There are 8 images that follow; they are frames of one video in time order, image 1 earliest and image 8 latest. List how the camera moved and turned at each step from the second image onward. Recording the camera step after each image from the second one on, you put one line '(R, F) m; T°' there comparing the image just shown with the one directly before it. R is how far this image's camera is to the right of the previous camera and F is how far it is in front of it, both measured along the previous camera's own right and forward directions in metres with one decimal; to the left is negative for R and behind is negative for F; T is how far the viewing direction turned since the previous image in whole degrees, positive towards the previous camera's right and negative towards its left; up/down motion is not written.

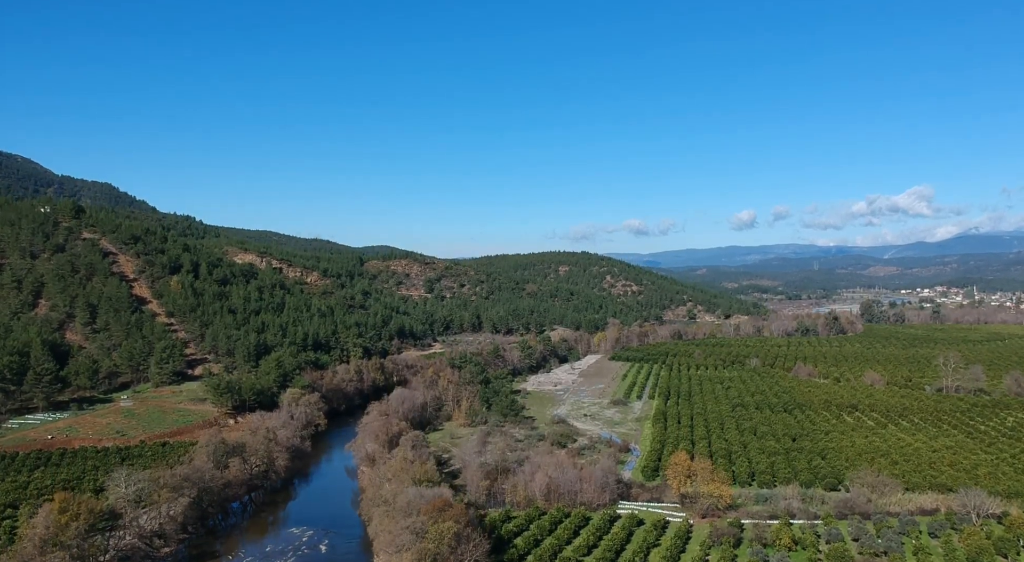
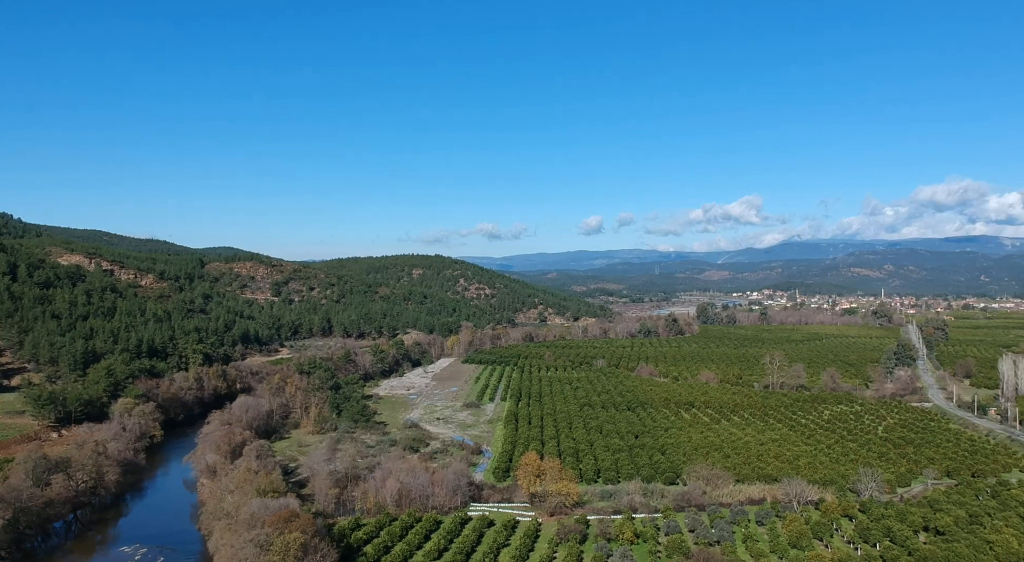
(+0.6, +2.0) m; +12°
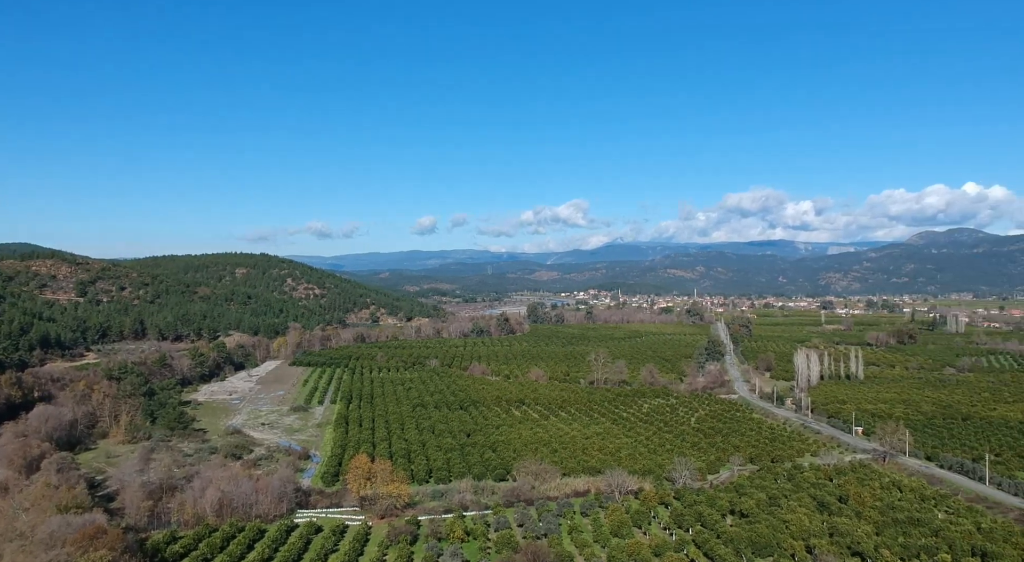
(+0.3, +1.0) m; +13°
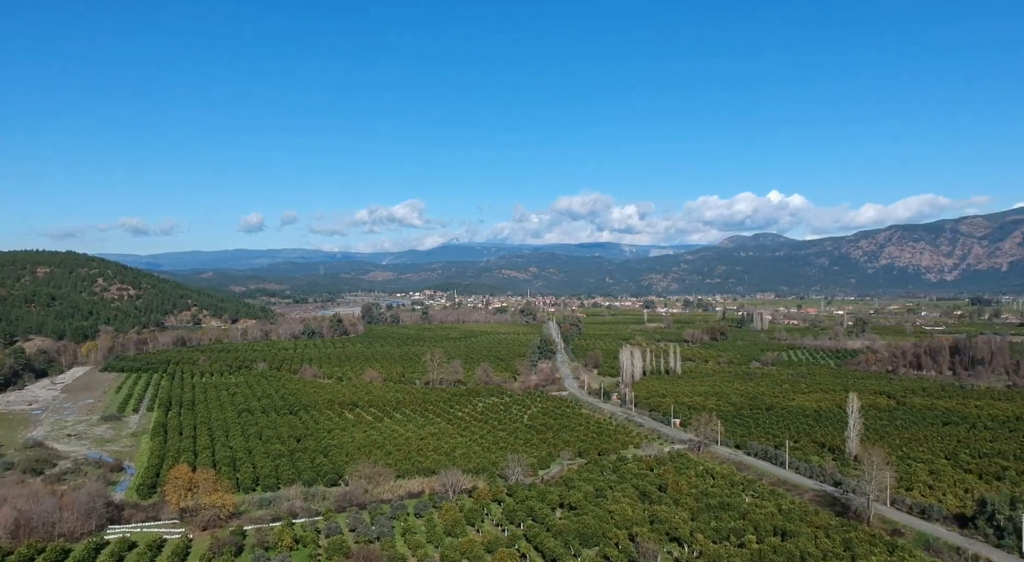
(+0.2, +0.5) m; +13°
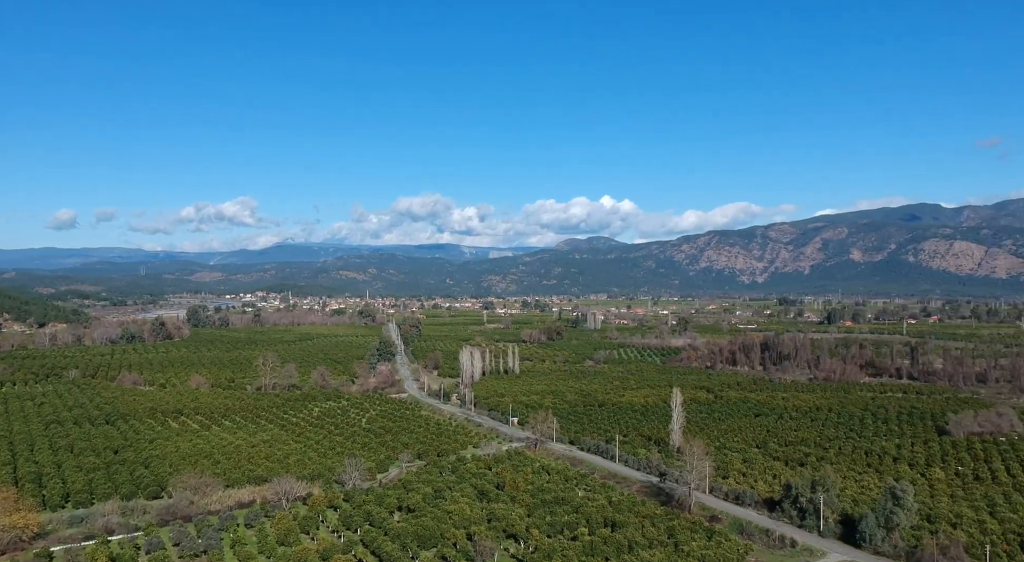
(+0.1, +0.2) m; +13°
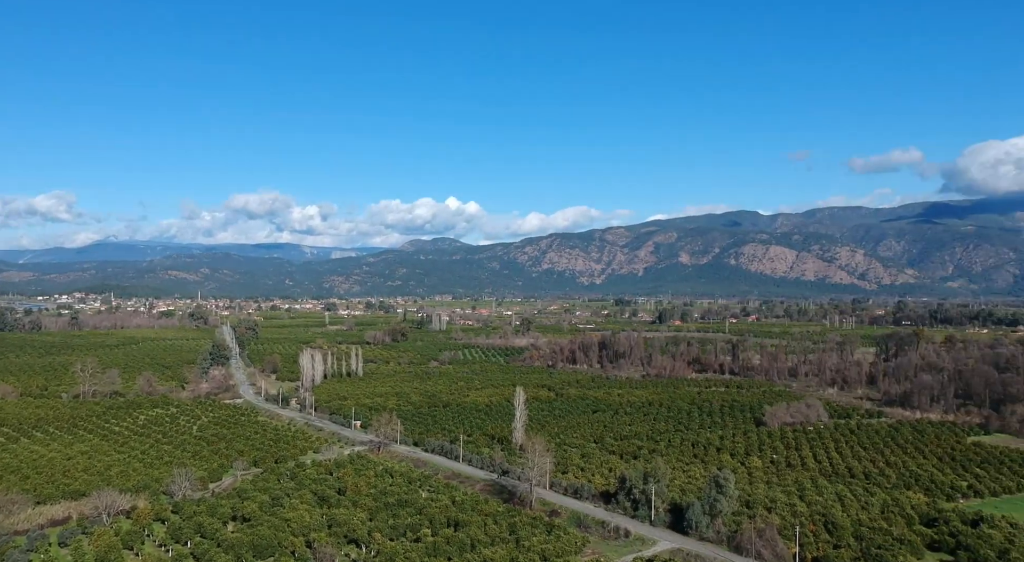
(0.0, +0.1) m; +12°
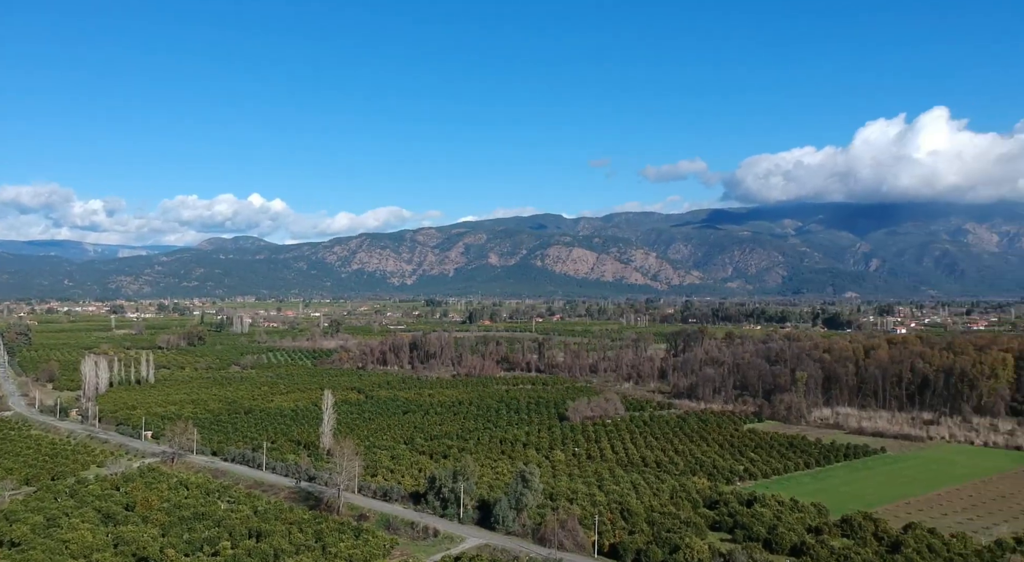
(+0.4, 0.0) m; +11°
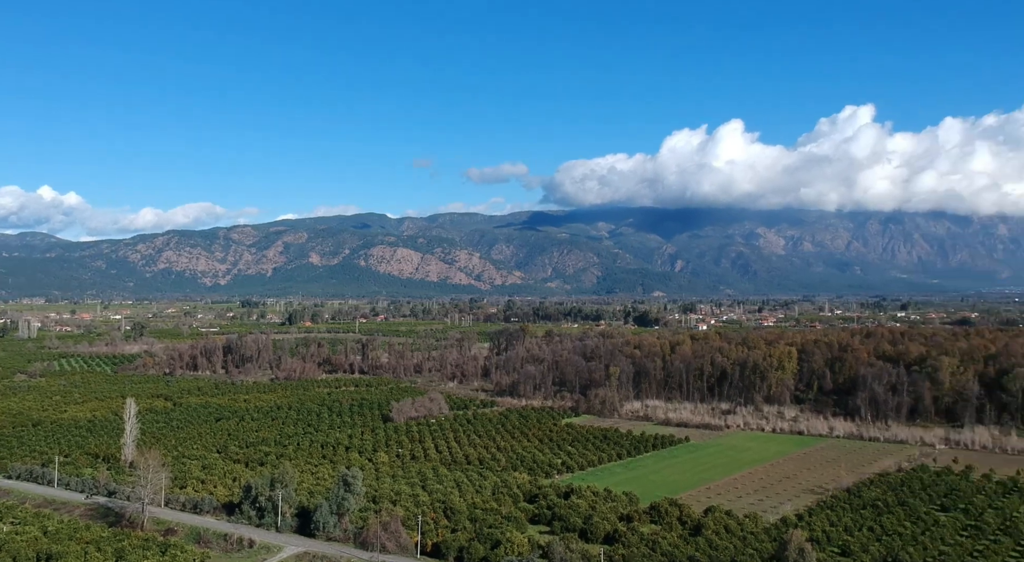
(+0.4, 0.0) m; +10°
